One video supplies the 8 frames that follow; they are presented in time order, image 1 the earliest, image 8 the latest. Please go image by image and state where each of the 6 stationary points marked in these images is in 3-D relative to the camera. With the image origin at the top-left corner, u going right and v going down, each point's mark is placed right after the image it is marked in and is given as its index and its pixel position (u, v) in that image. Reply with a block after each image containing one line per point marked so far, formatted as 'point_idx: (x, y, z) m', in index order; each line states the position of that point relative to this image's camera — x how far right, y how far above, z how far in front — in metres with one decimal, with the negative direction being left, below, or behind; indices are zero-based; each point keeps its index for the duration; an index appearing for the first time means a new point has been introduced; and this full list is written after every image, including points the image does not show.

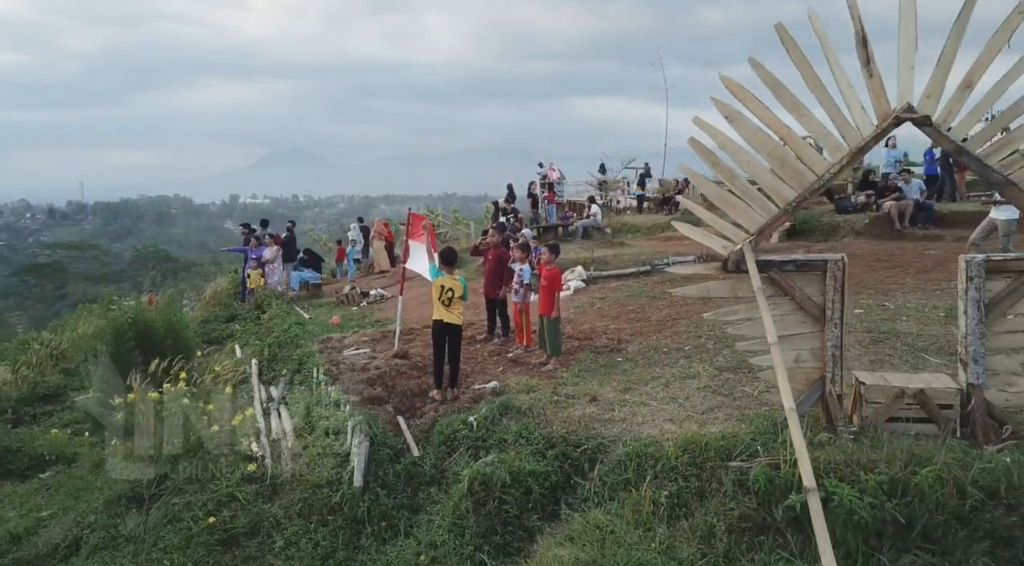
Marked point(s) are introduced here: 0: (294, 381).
0: (-1.7, -0.8, +6.1) m
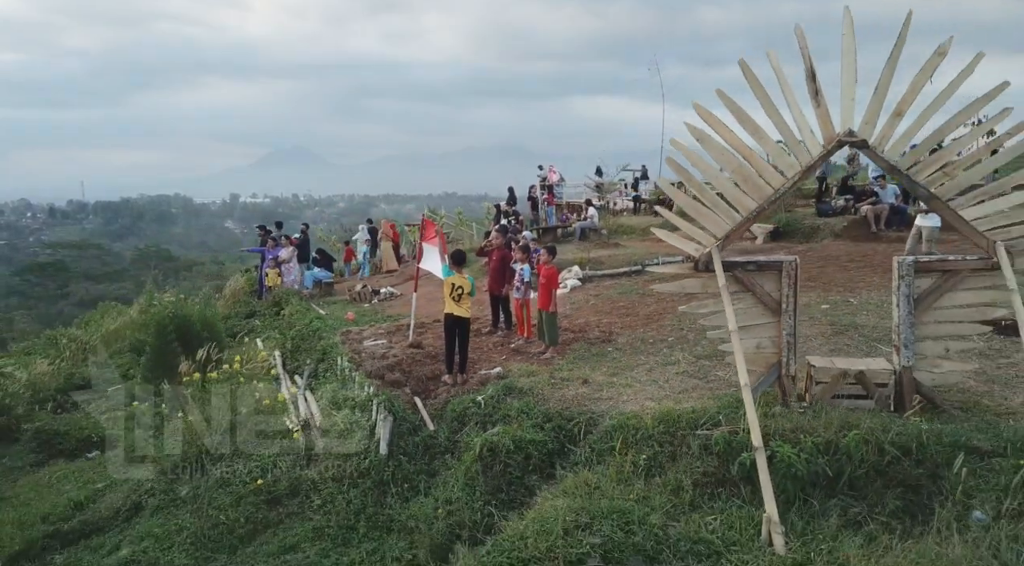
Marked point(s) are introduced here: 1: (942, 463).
0: (-1.7, -0.7, +6.8) m
1: (+2.1, -0.9, +3.7) m
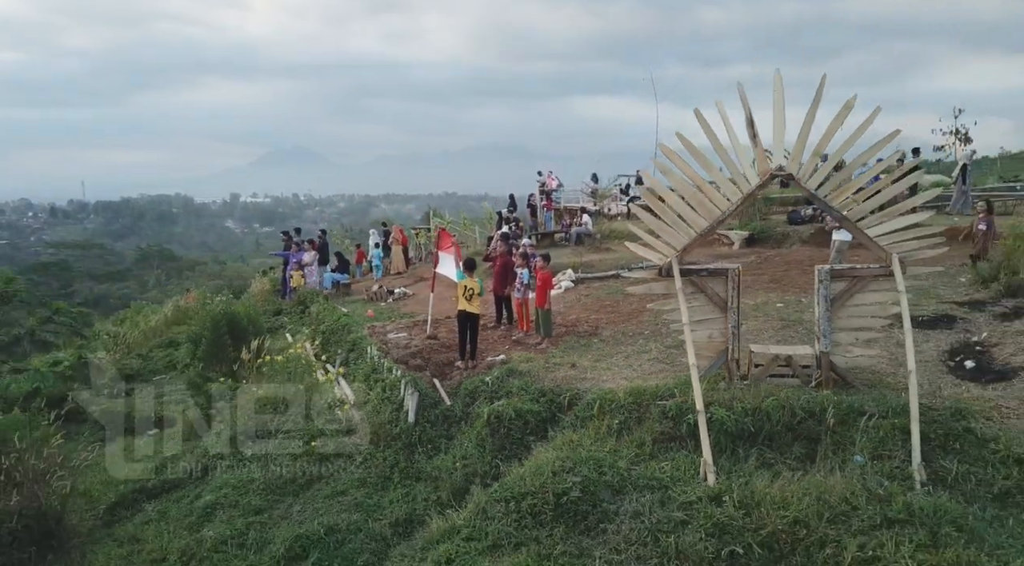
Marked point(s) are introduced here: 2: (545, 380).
0: (-1.7, -0.8, +8.0) m
1: (+2.1, -0.9, +4.9) m
2: (+0.3, -0.8, +6.2) m
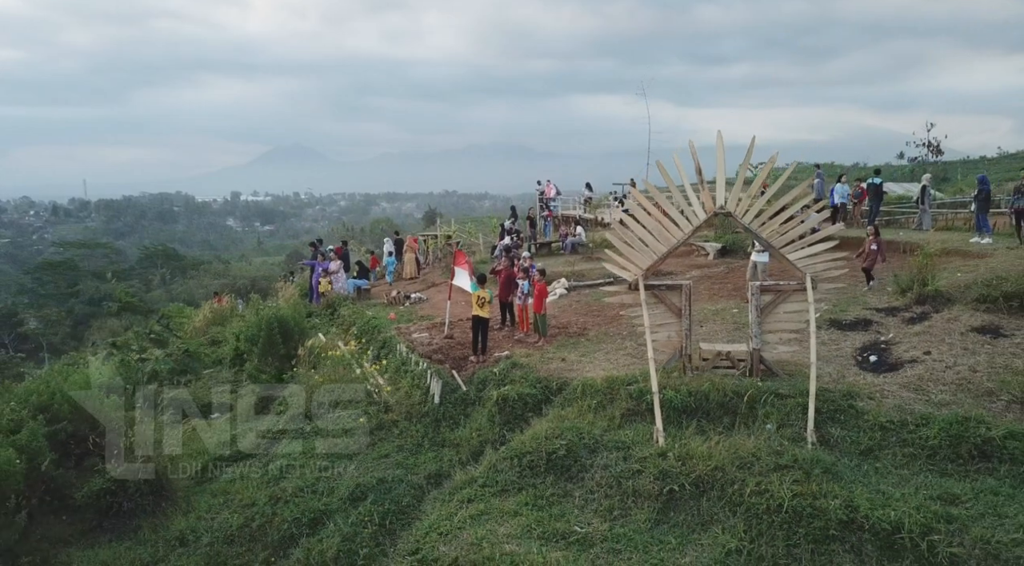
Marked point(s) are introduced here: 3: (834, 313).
0: (-1.7, -0.9, +9.7) m
1: (+2.1, -1.0, +6.6) m
2: (+0.3, -0.9, +7.9) m
3: (+3.8, -0.3, +9.1) m
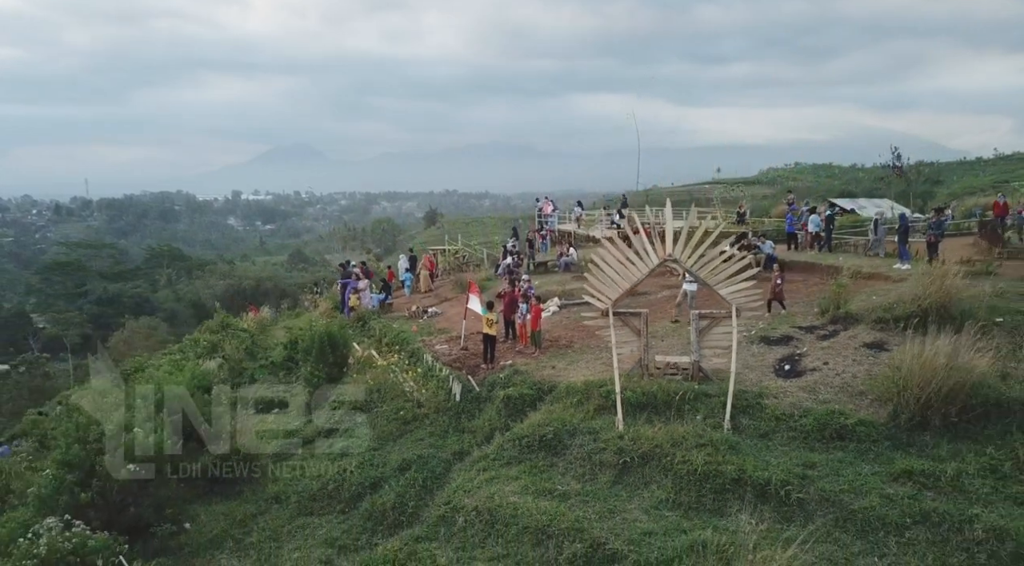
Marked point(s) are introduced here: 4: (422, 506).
0: (-1.6, -1.2, +12.3) m
1: (+2.1, -1.4, +9.2) m
2: (+0.3, -1.3, +10.5) m
3: (+3.9, -0.7, +11.7) m
4: (-1.0, -2.4, +8.4) m
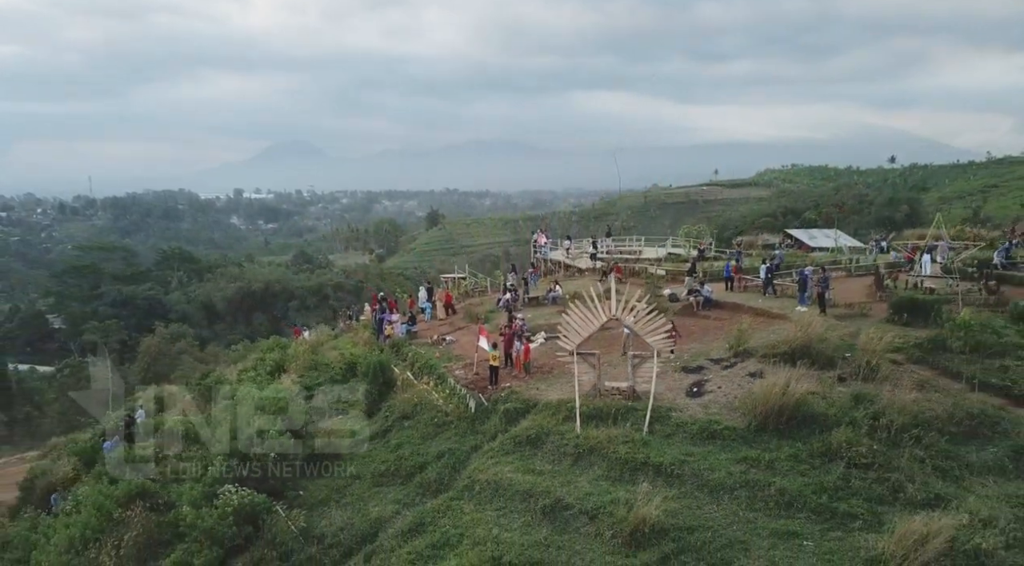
0: (-1.7, -2.2, +17.3) m
1: (+2.1, -2.4, +14.2) m
2: (+0.3, -2.3, +15.5) m
3: (+3.8, -1.7, +16.7) m
4: (-1.0, -3.4, +13.4) m
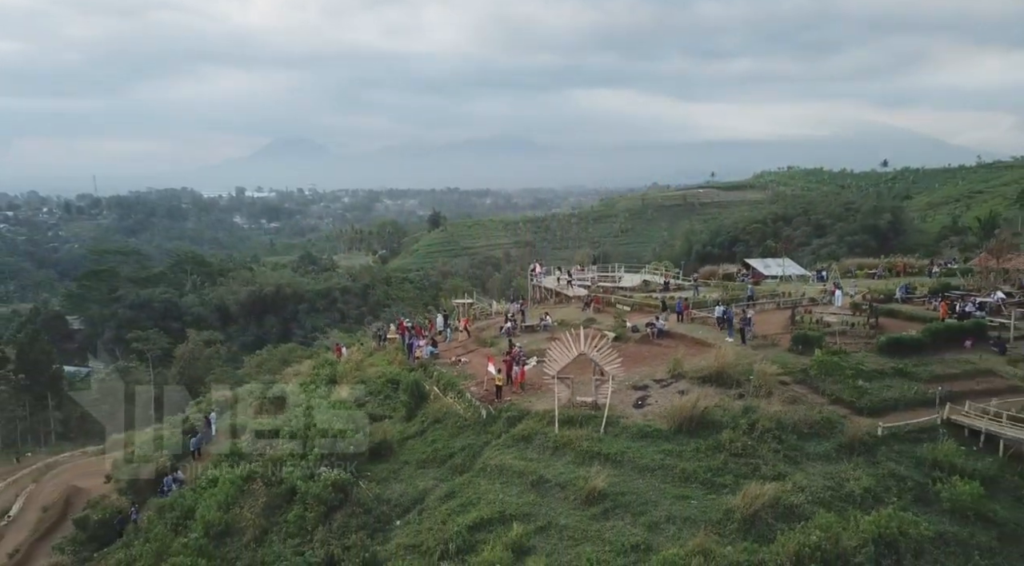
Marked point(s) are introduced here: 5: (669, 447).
0: (-1.7, -3.5, +23.9) m
1: (+2.1, -3.7, +20.8) m
2: (+0.2, -3.5, +22.1) m
3: (+3.8, -3.0, +23.3) m
4: (-1.0, -4.7, +20.0) m
5: (+3.9, -4.1, +19.0) m
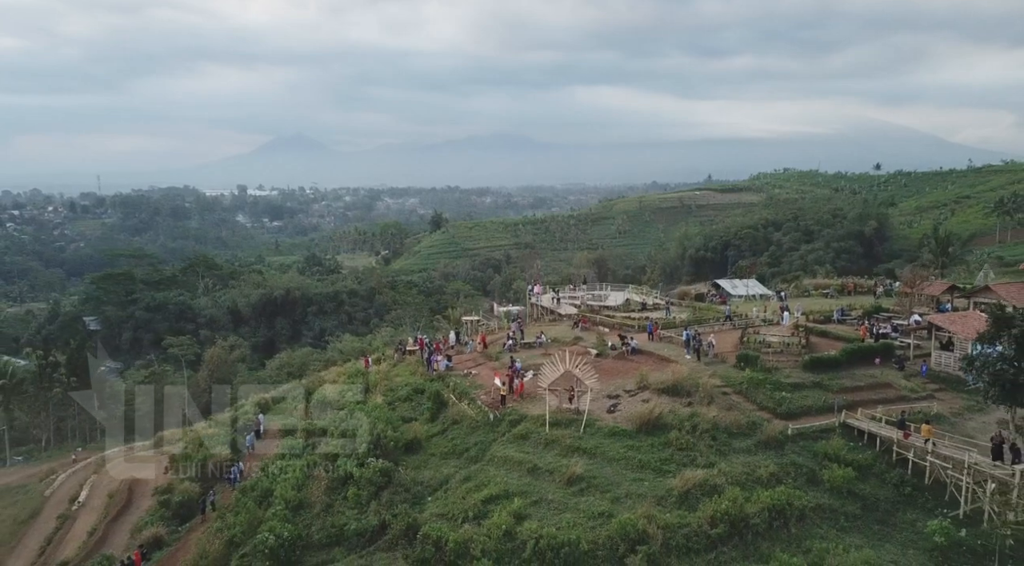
0: (-1.6, -4.7, +30.2) m
1: (+2.1, -4.9, +27.1) m
2: (+0.3, -4.7, +28.4) m
3: (+3.9, -4.2, +29.6) m
4: (-1.0, -5.9, +26.4) m
5: (+3.9, -5.3, +25.4) m
